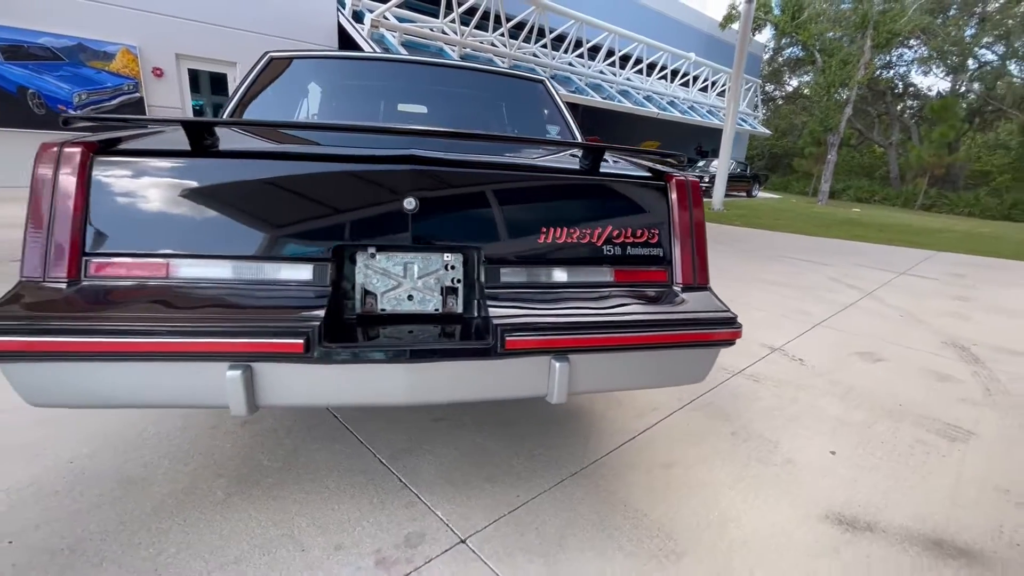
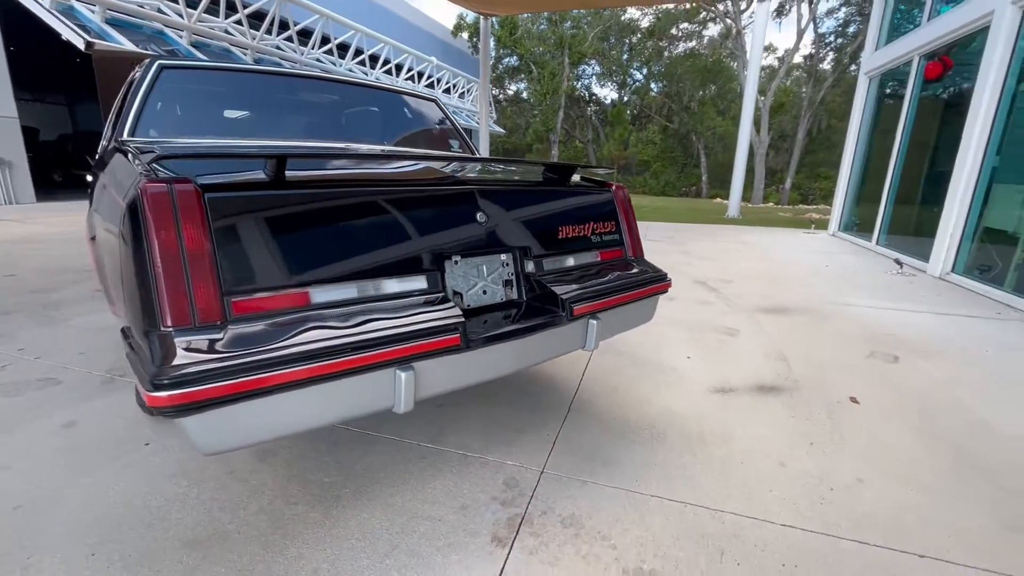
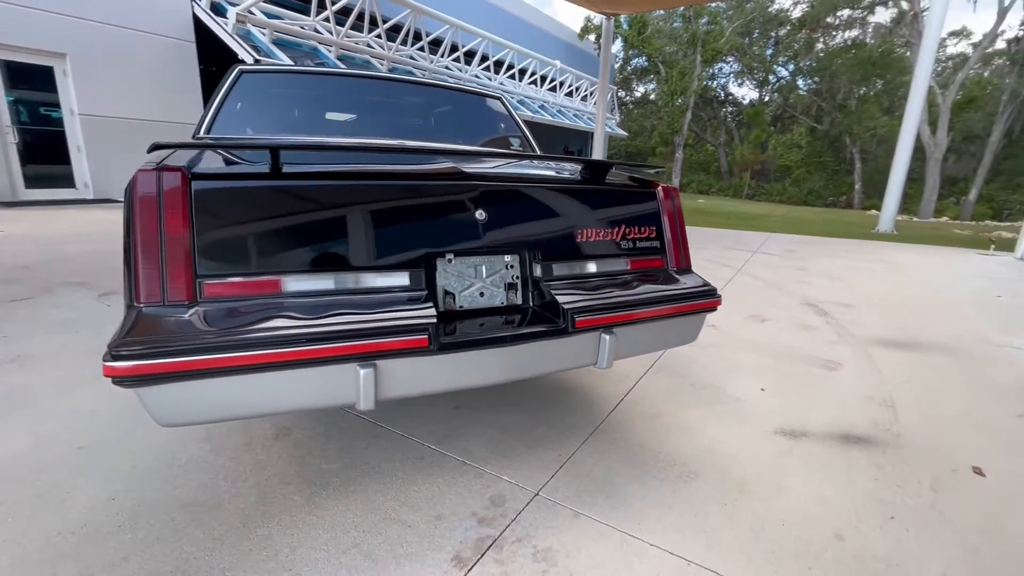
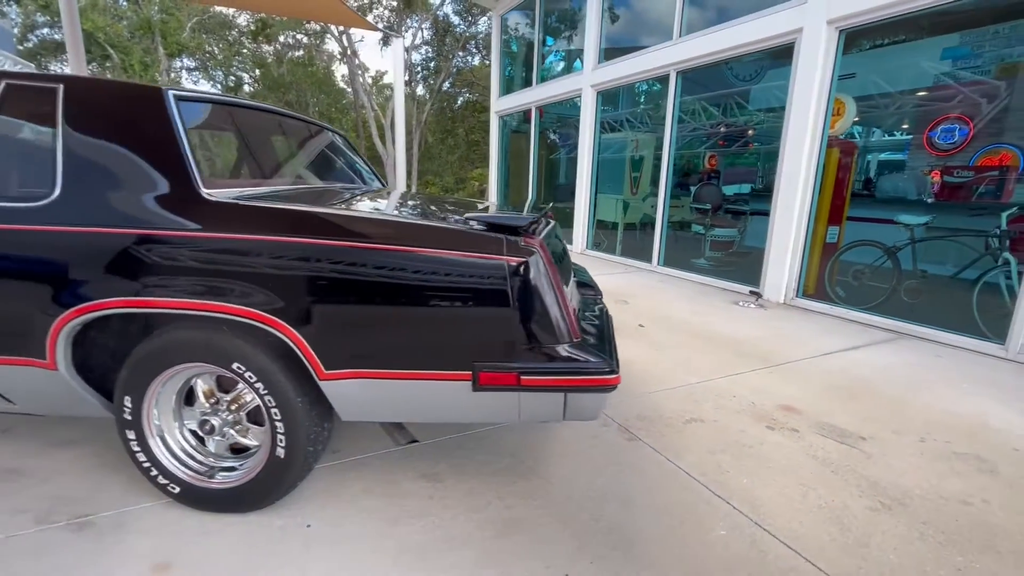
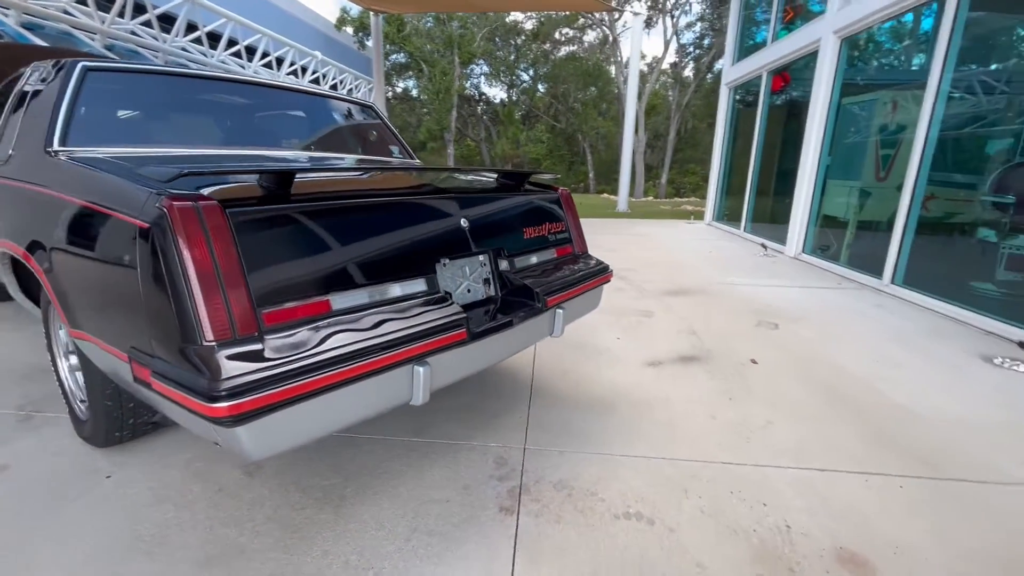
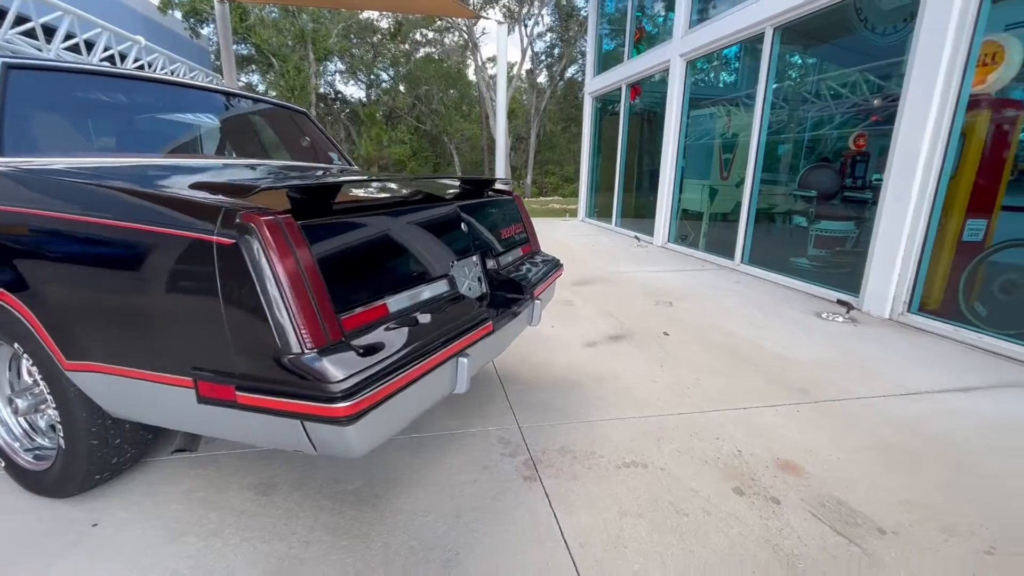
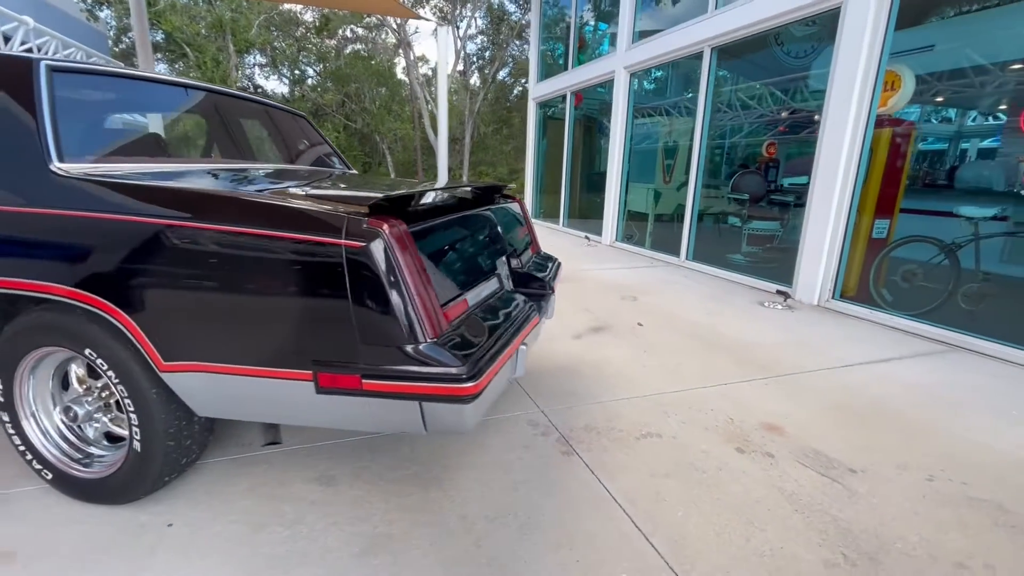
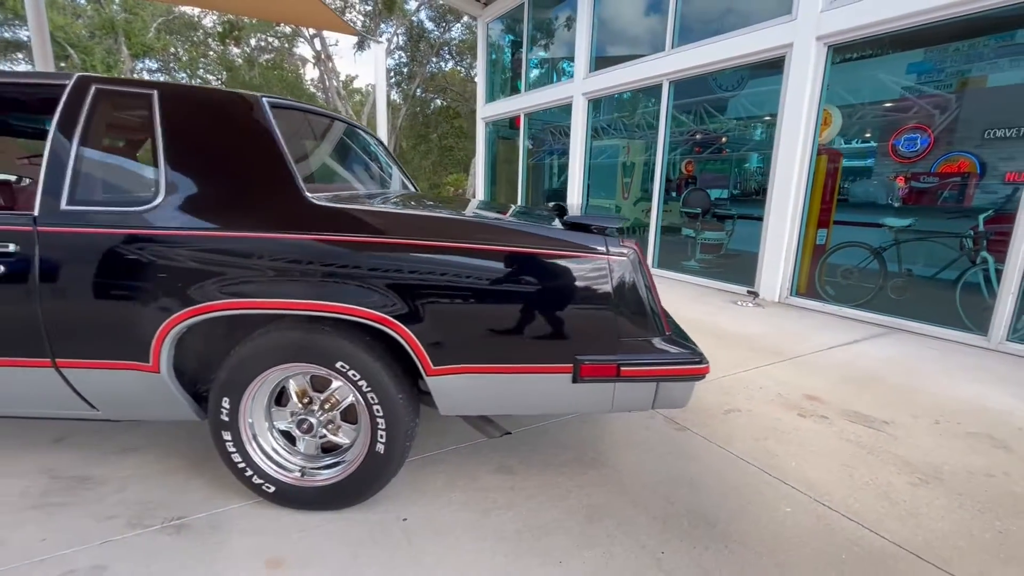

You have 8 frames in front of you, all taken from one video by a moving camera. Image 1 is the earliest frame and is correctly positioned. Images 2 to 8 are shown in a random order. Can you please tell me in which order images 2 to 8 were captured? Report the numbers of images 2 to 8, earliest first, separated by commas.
3, 2, 5, 6, 7, 4, 8
